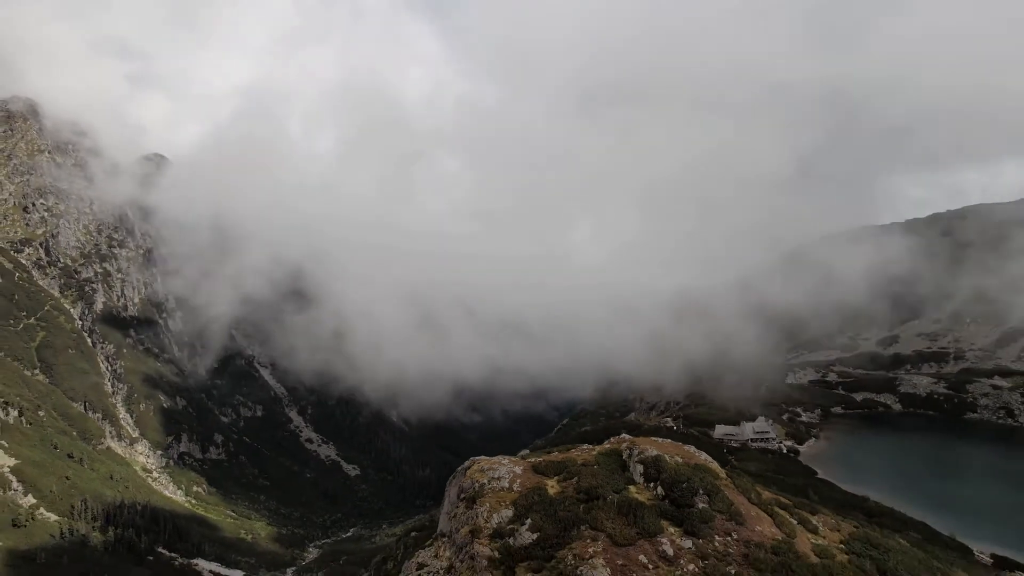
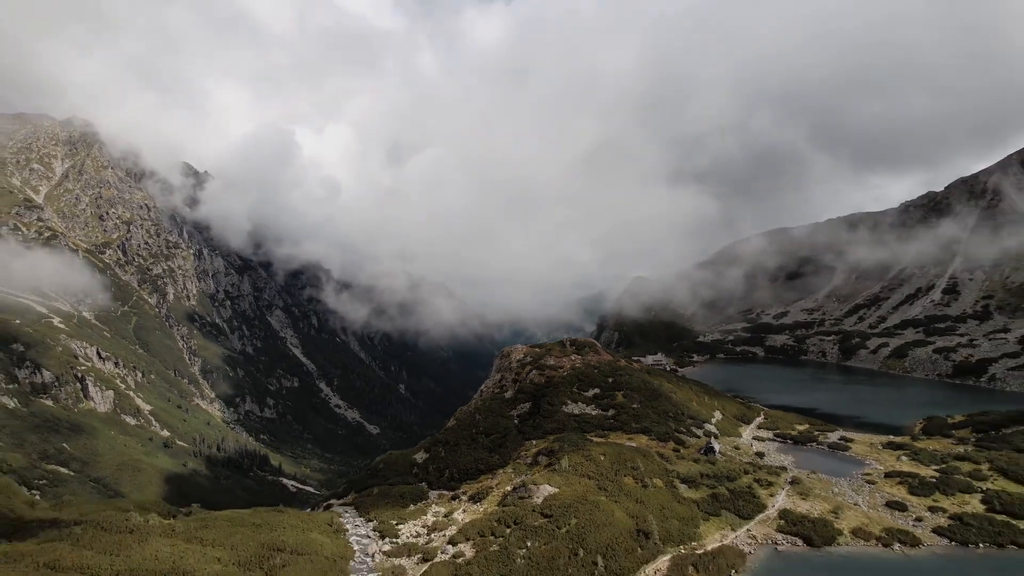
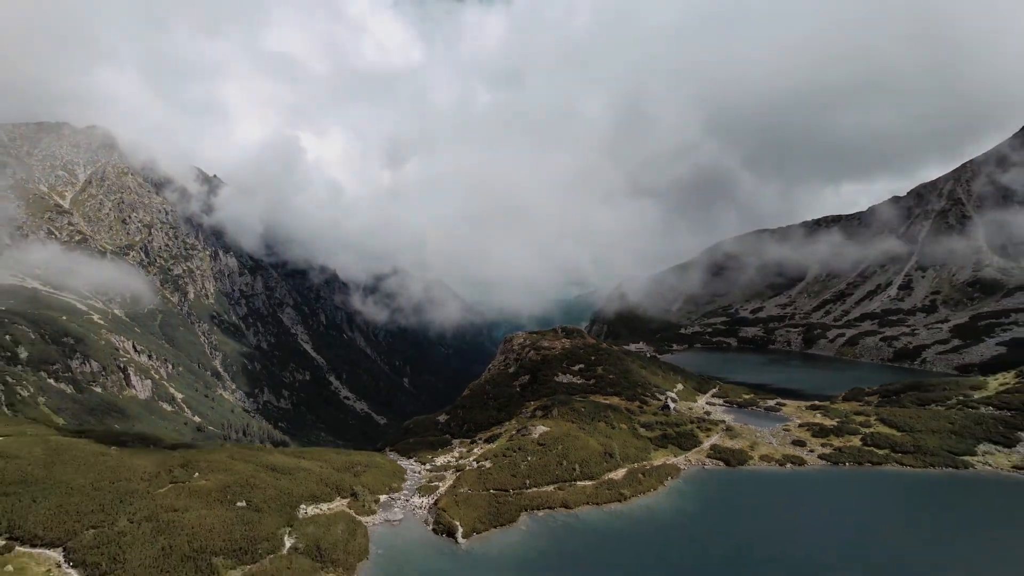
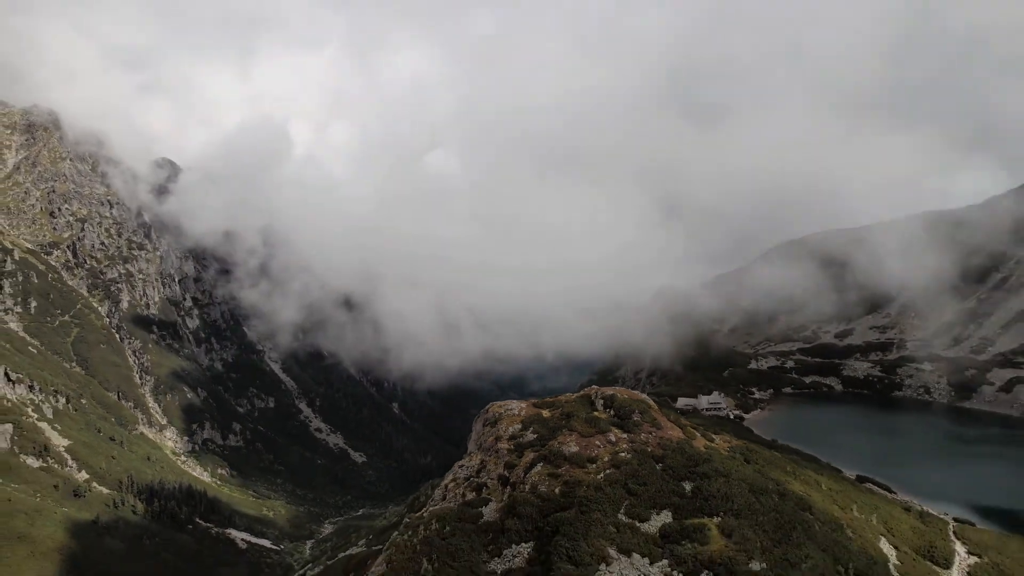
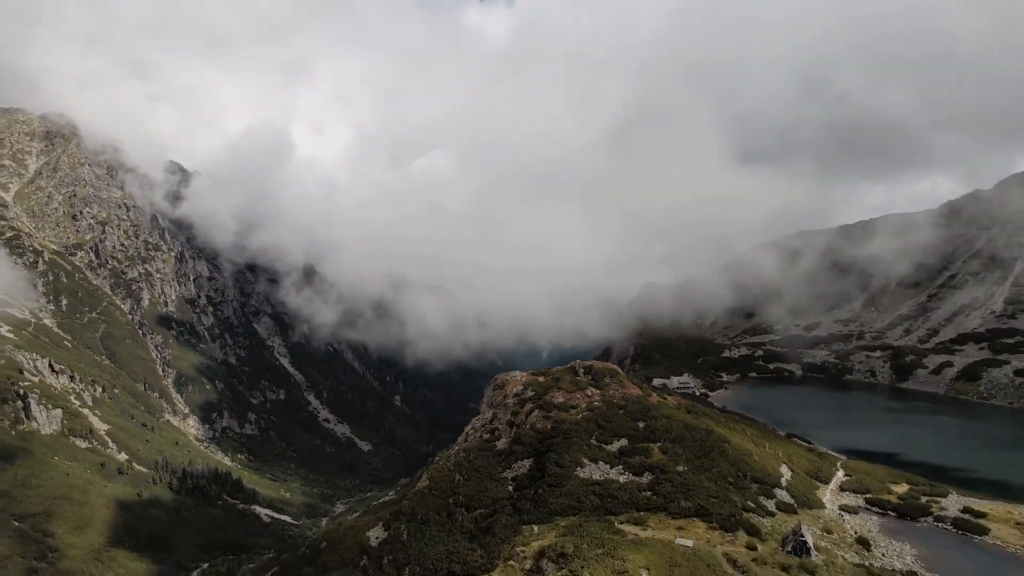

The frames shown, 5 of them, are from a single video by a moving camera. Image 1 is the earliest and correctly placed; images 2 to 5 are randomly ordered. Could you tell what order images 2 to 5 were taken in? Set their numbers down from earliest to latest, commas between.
4, 5, 2, 3
